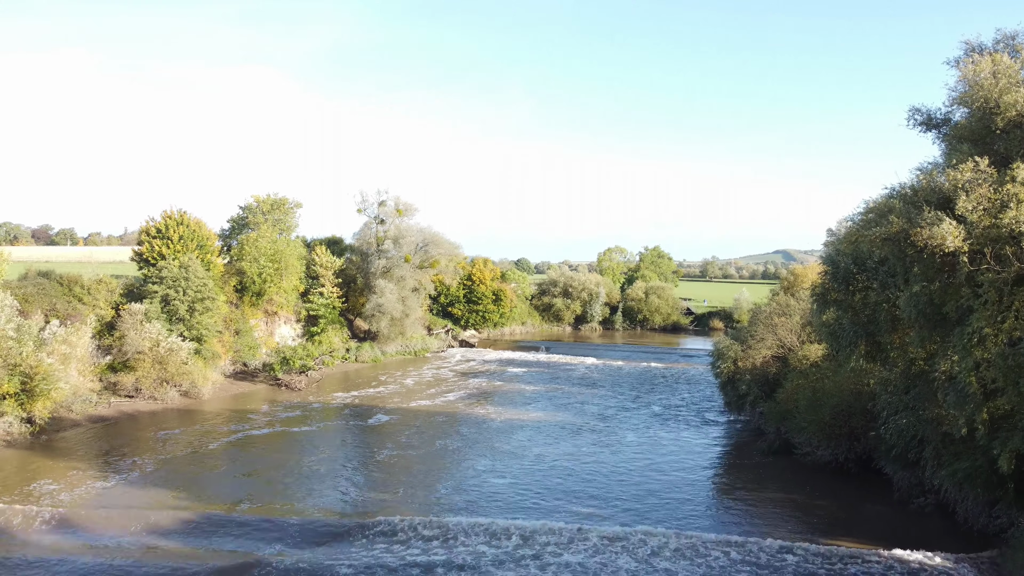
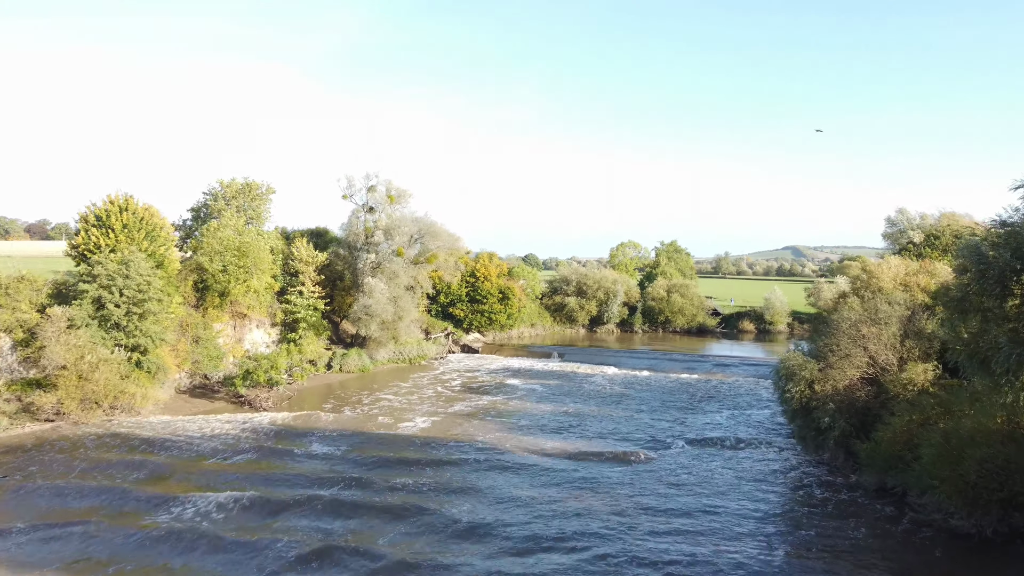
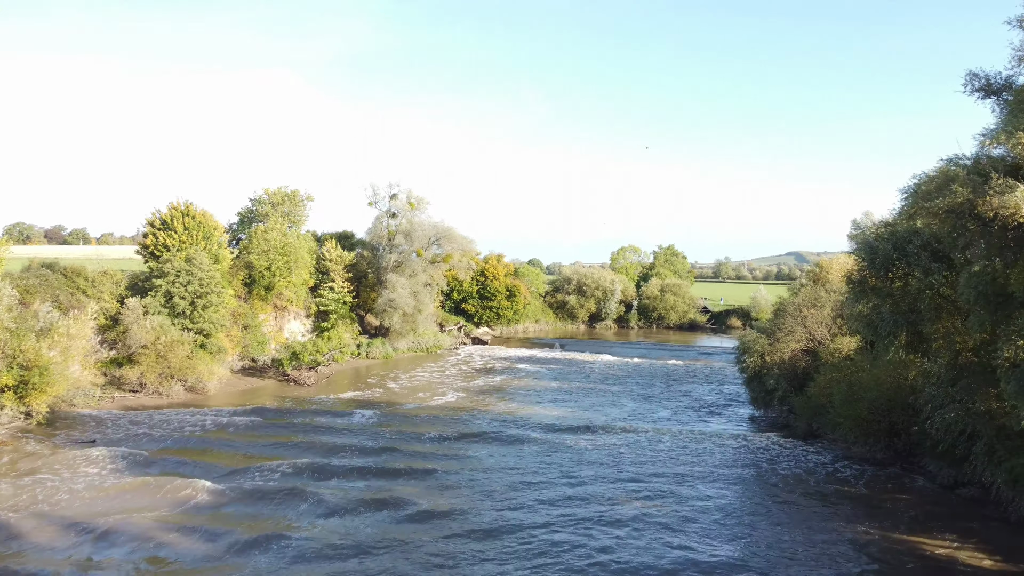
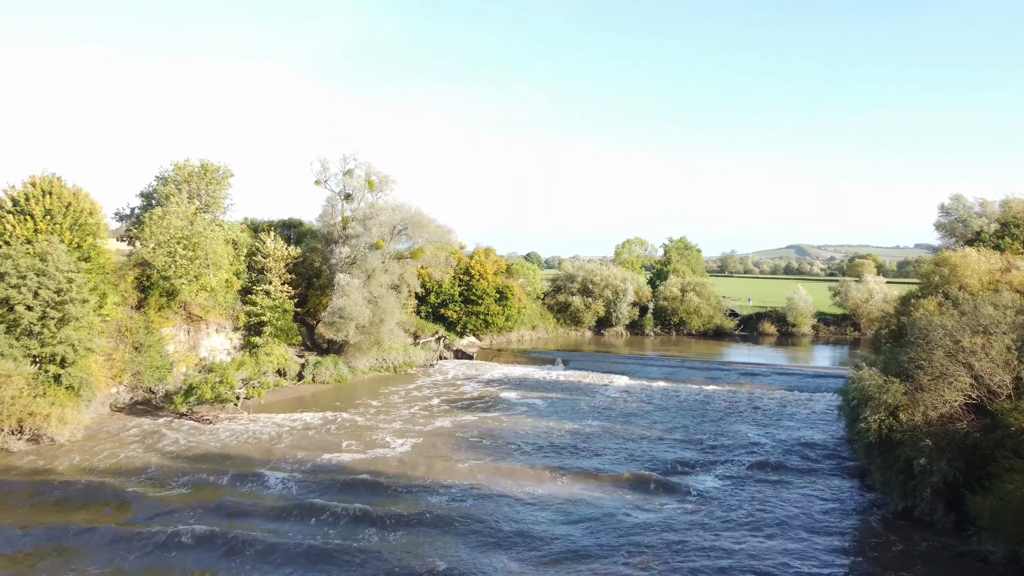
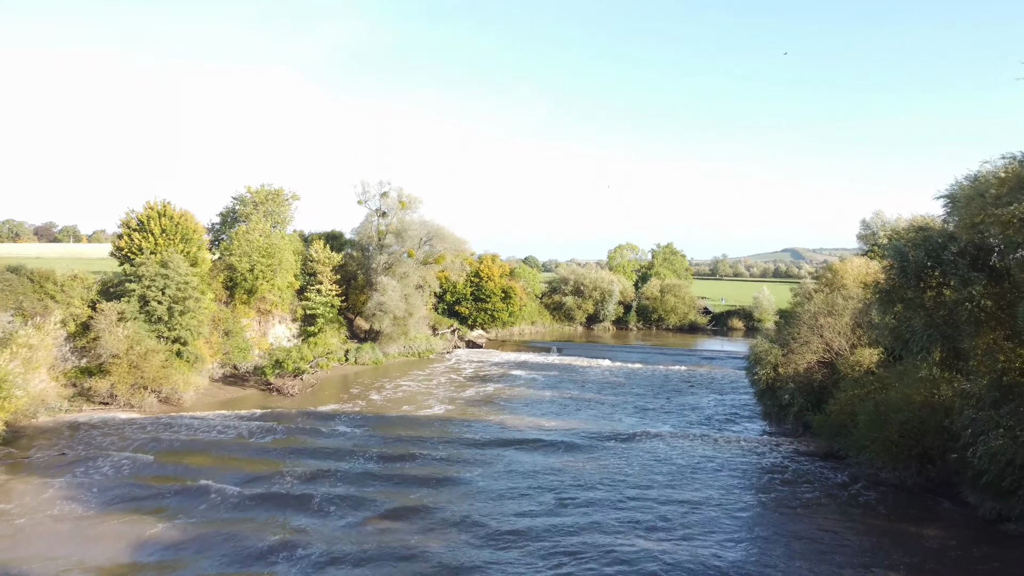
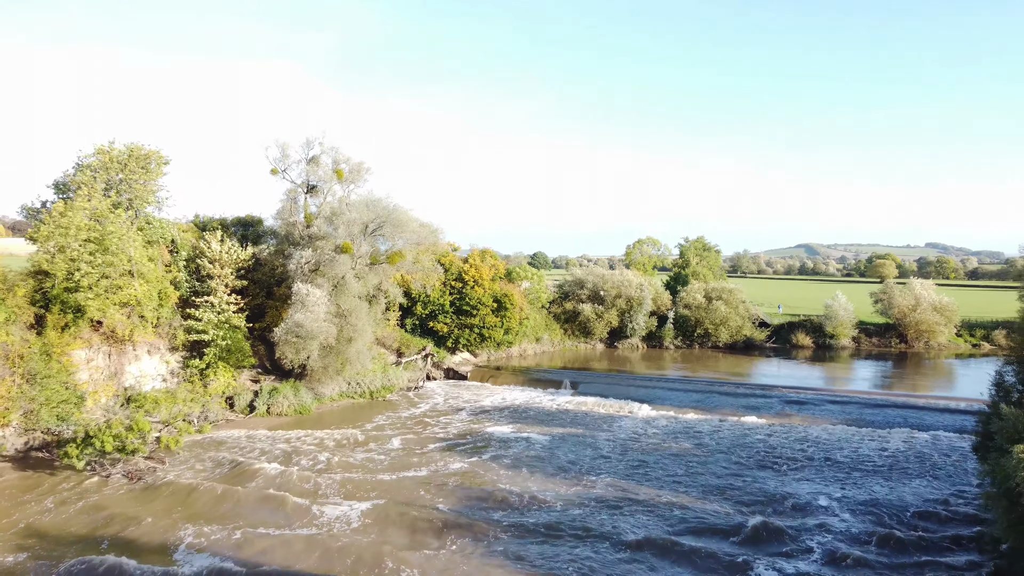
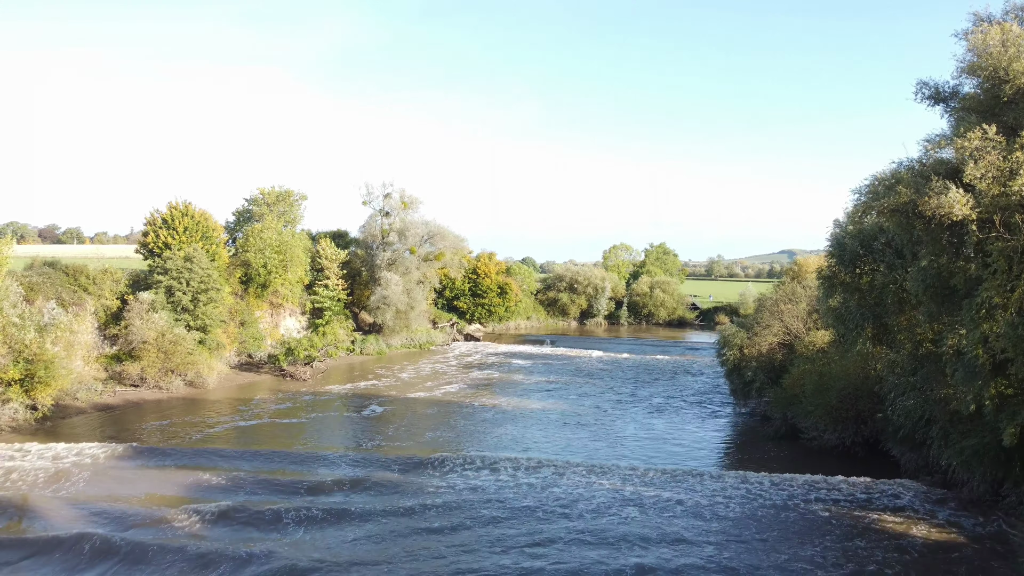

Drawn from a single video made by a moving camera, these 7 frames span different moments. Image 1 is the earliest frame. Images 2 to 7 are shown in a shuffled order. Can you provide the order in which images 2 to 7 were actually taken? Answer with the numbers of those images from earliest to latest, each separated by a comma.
7, 3, 5, 2, 4, 6
